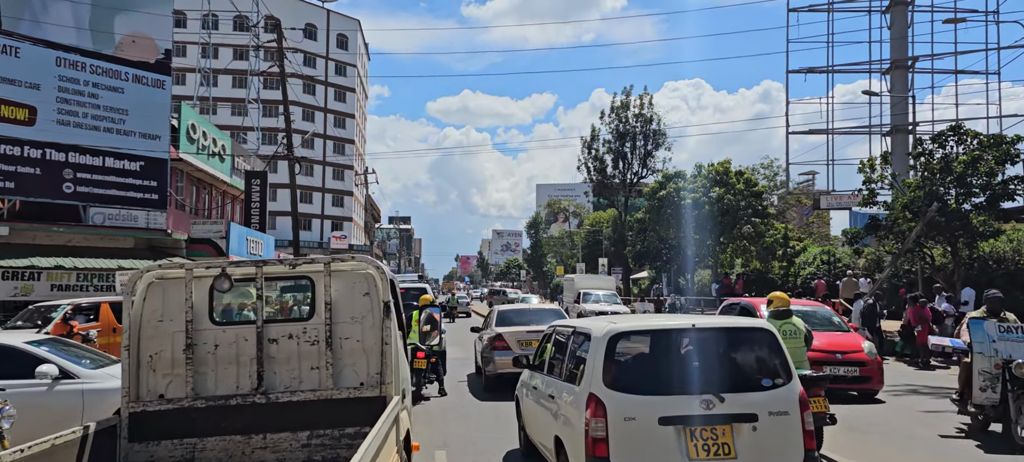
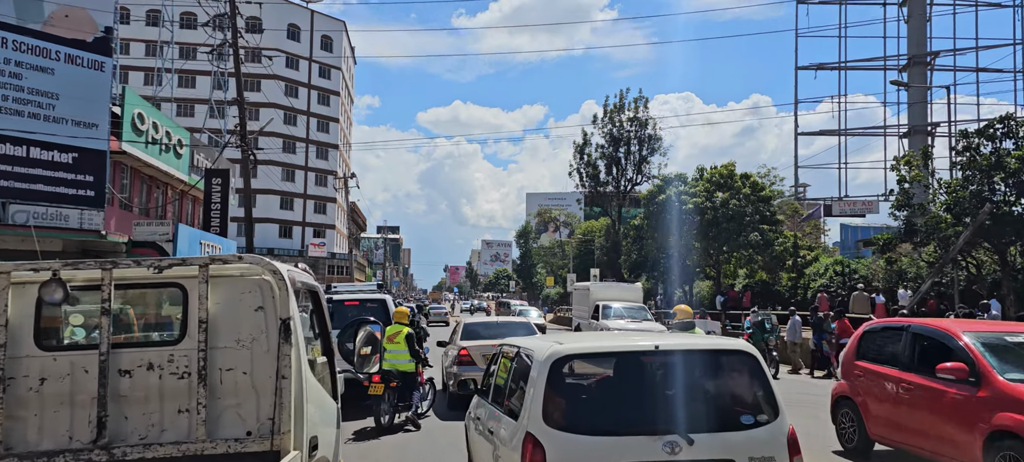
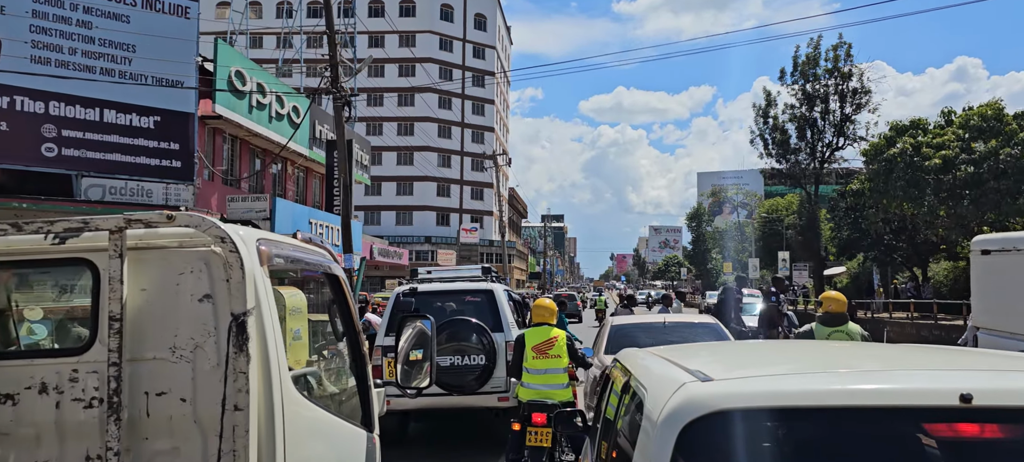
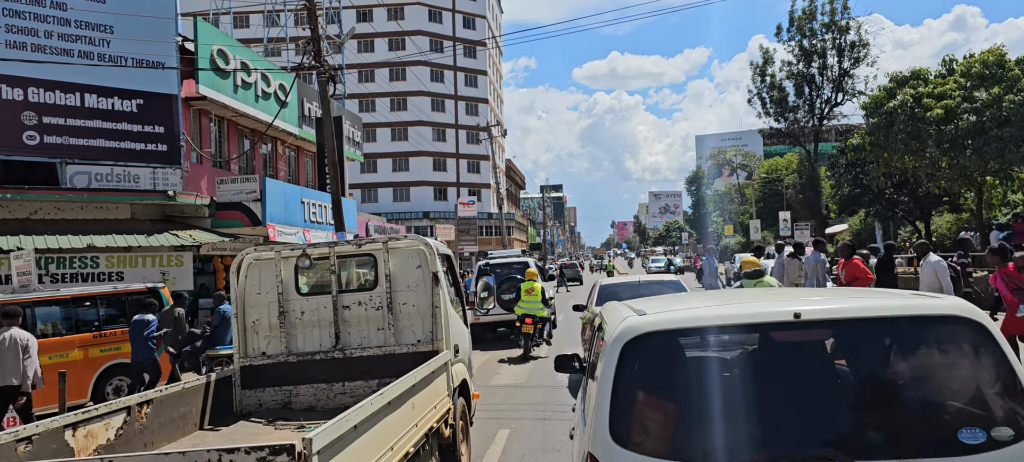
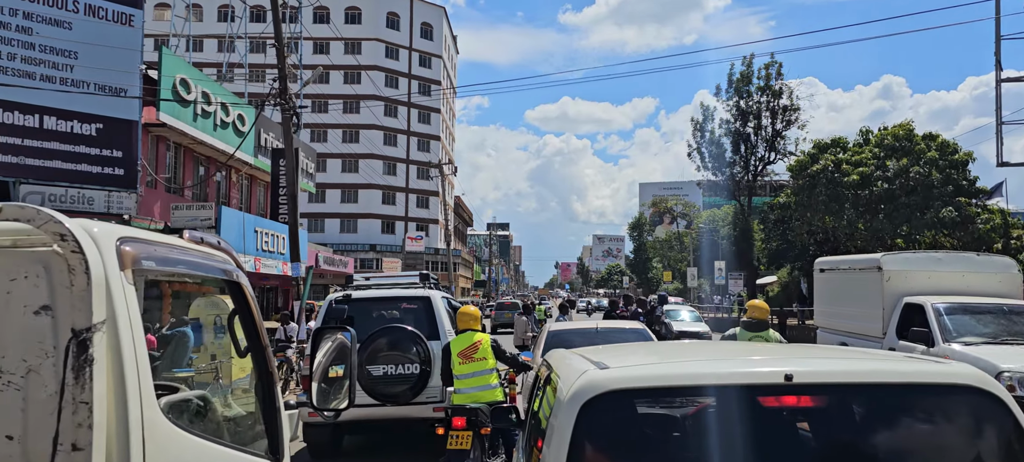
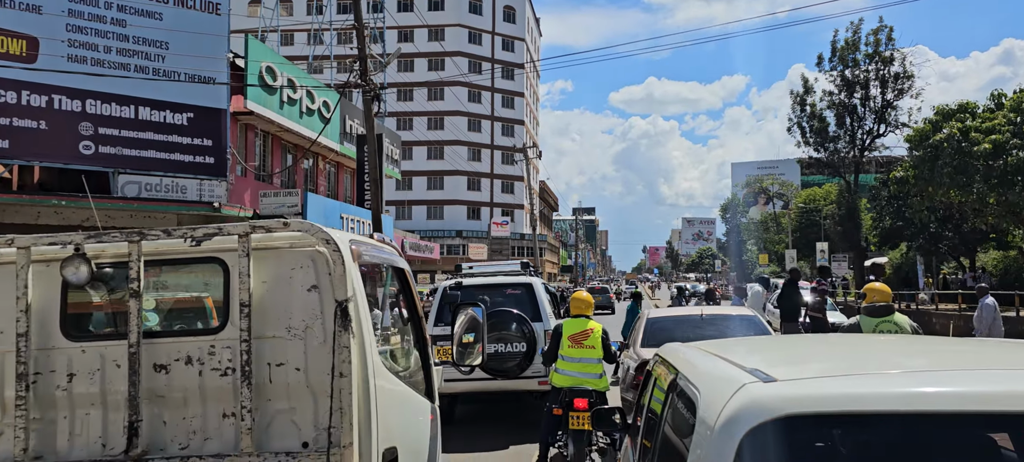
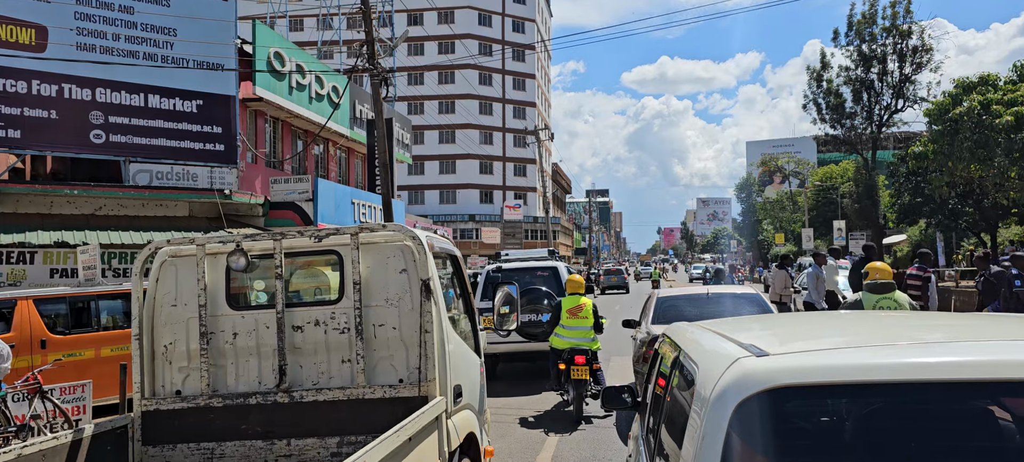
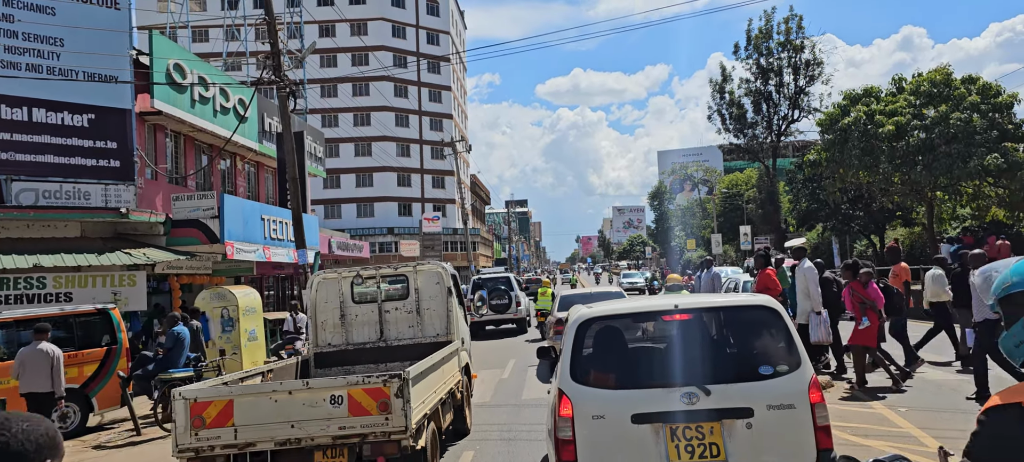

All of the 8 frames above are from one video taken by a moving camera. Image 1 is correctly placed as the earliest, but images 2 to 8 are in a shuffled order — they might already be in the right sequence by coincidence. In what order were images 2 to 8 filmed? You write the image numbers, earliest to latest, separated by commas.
2, 5, 3, 6, 7, 4, 8
